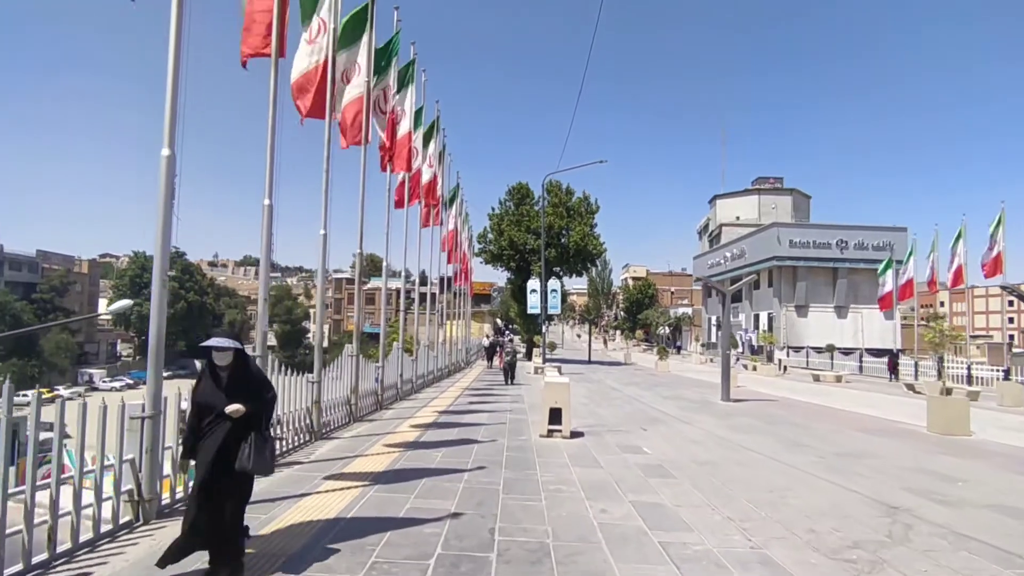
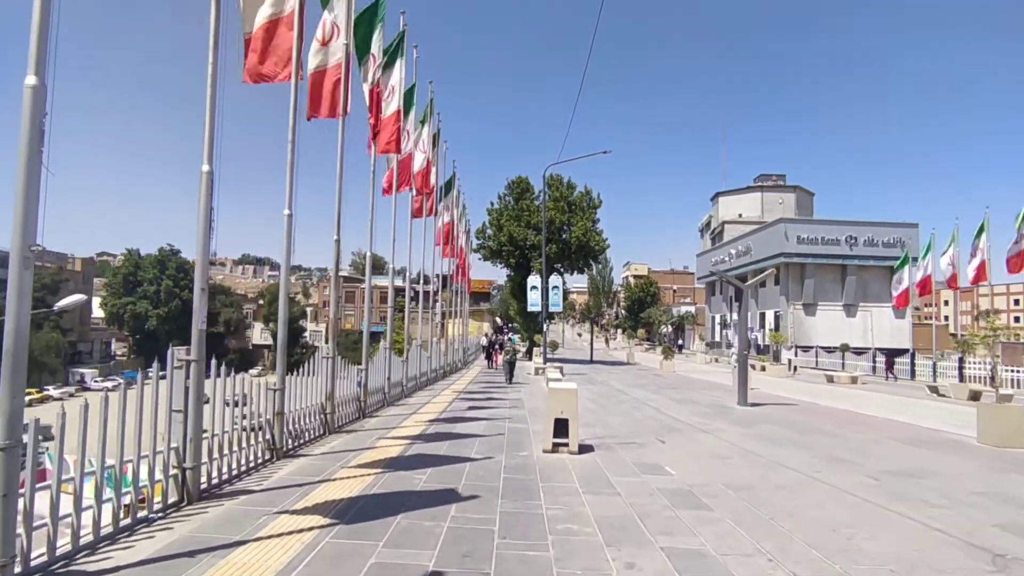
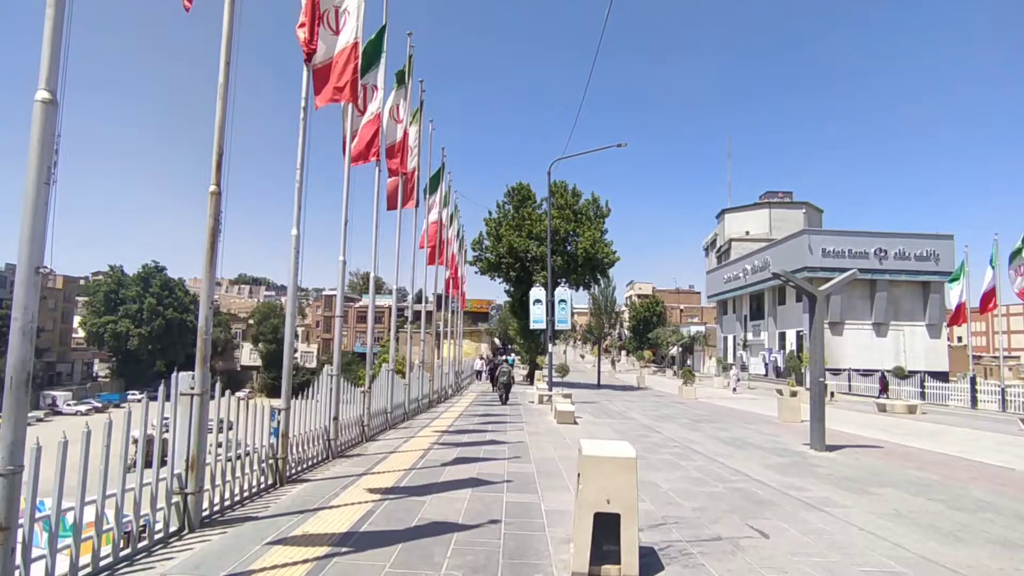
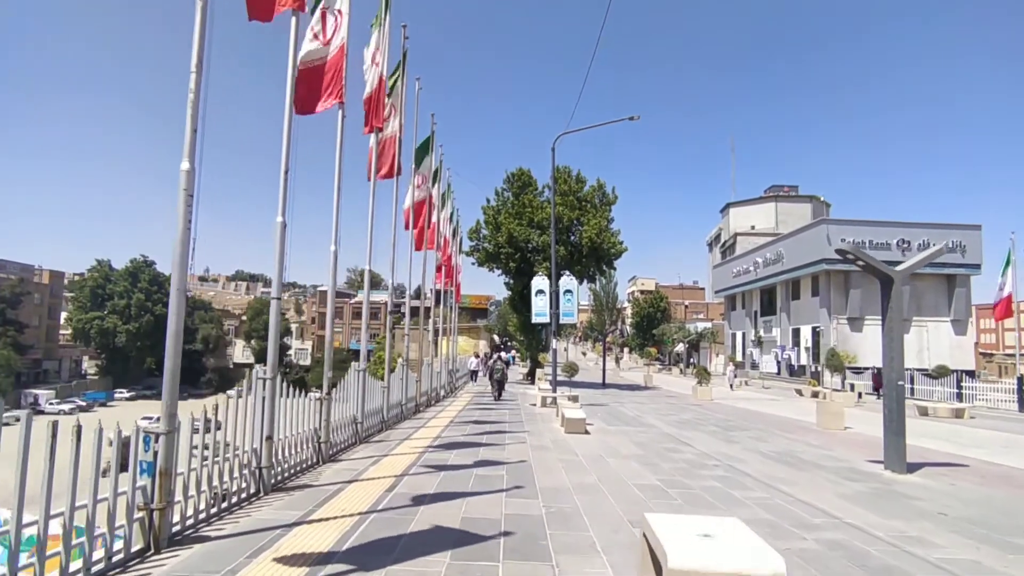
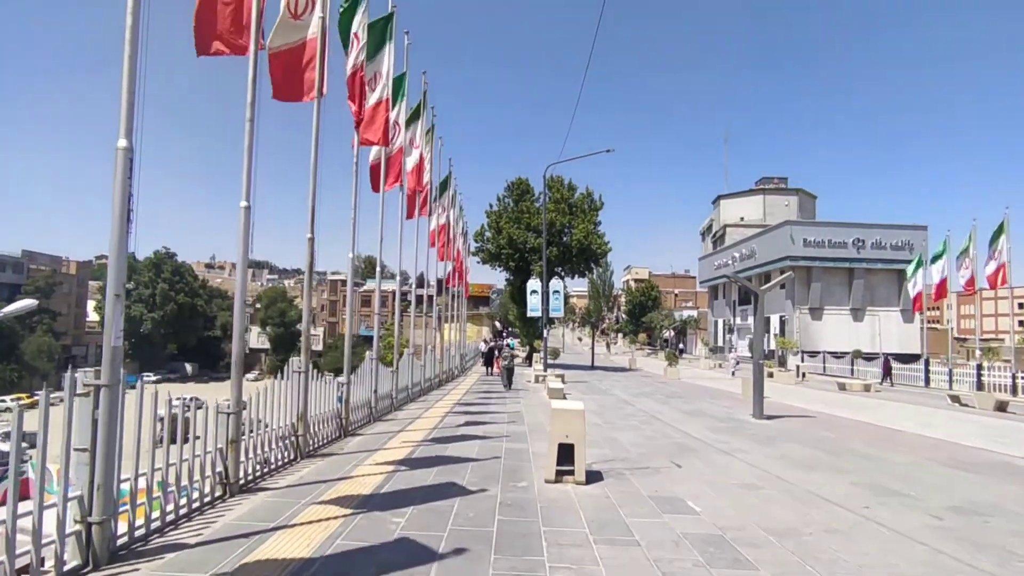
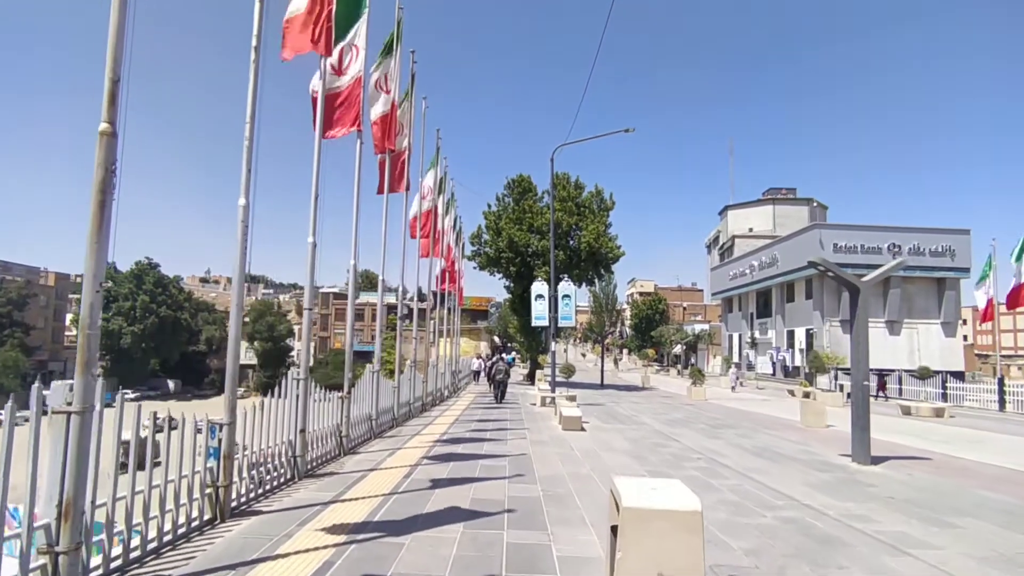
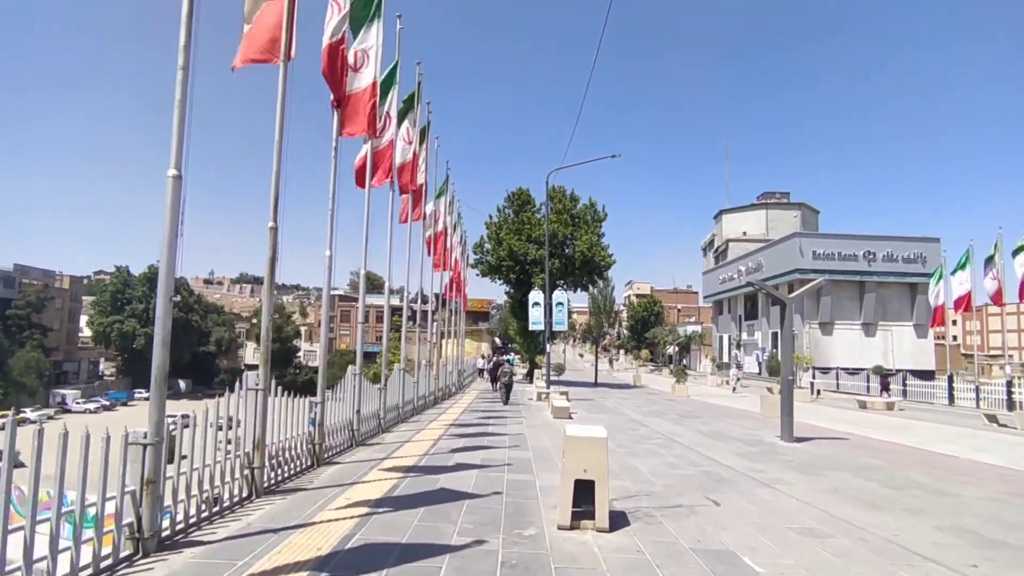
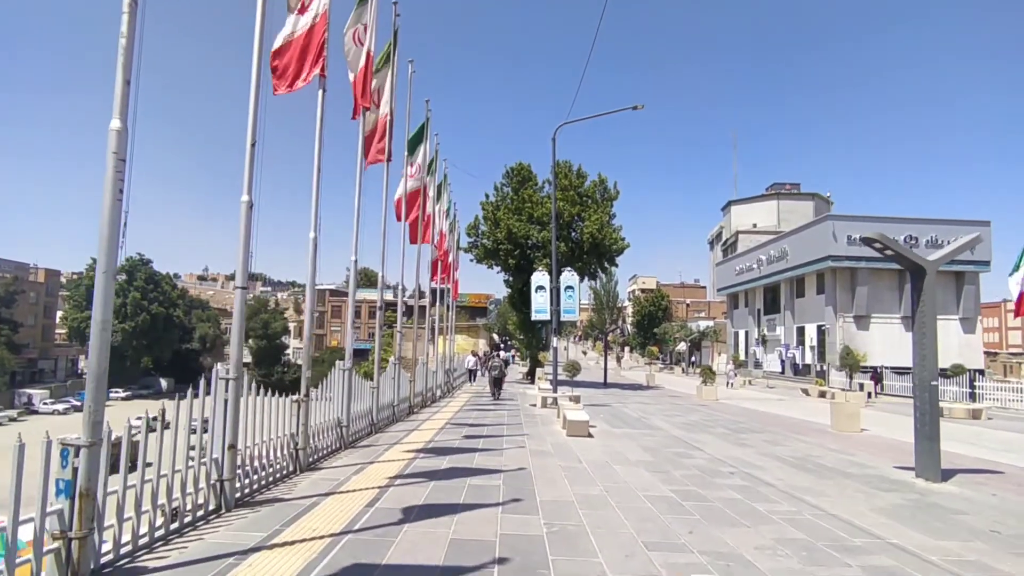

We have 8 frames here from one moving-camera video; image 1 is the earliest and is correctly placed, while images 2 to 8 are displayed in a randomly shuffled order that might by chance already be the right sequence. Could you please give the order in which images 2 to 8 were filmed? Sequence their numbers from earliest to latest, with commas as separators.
2, 5, 7, 3, 6, 4, 8
